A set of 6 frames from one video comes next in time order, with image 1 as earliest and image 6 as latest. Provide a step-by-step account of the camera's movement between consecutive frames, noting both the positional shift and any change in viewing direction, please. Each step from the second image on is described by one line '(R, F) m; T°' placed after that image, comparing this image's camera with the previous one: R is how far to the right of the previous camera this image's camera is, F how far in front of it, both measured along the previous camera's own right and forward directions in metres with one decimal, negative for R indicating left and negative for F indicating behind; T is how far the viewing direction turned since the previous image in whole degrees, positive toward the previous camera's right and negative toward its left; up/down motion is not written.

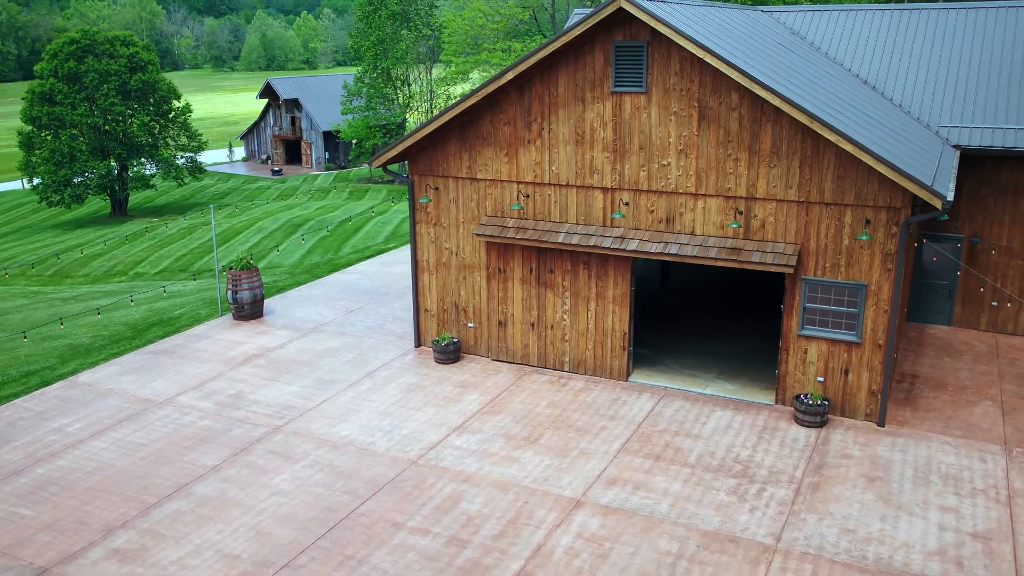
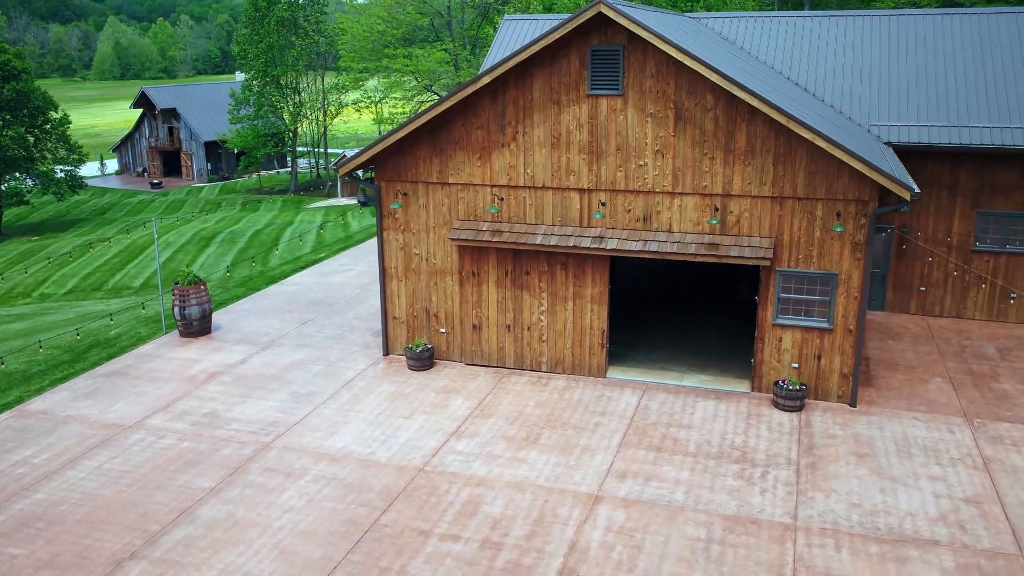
(-1.7, +0.1) m; +8°
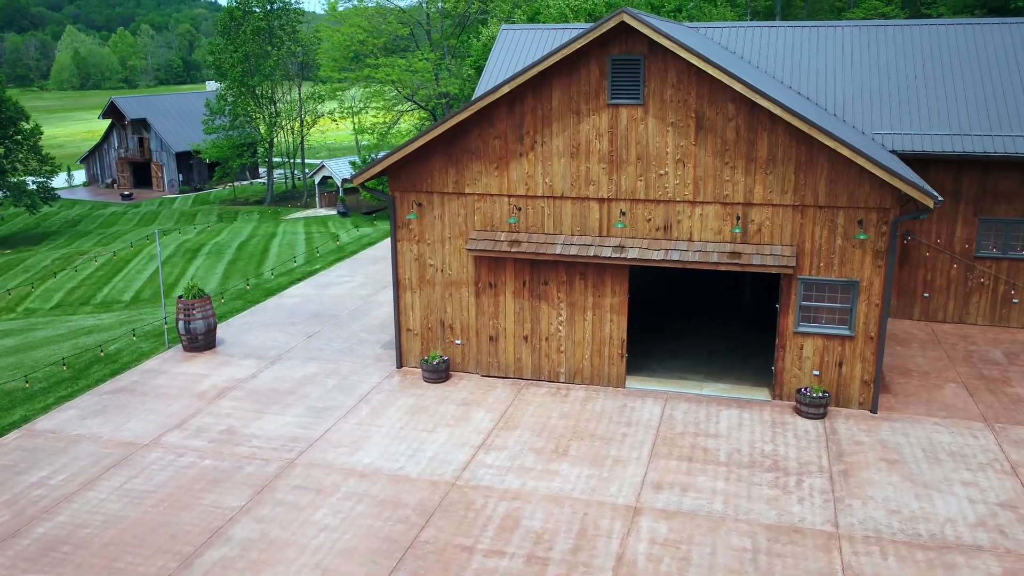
(-0.9, +0.1) m; +2°
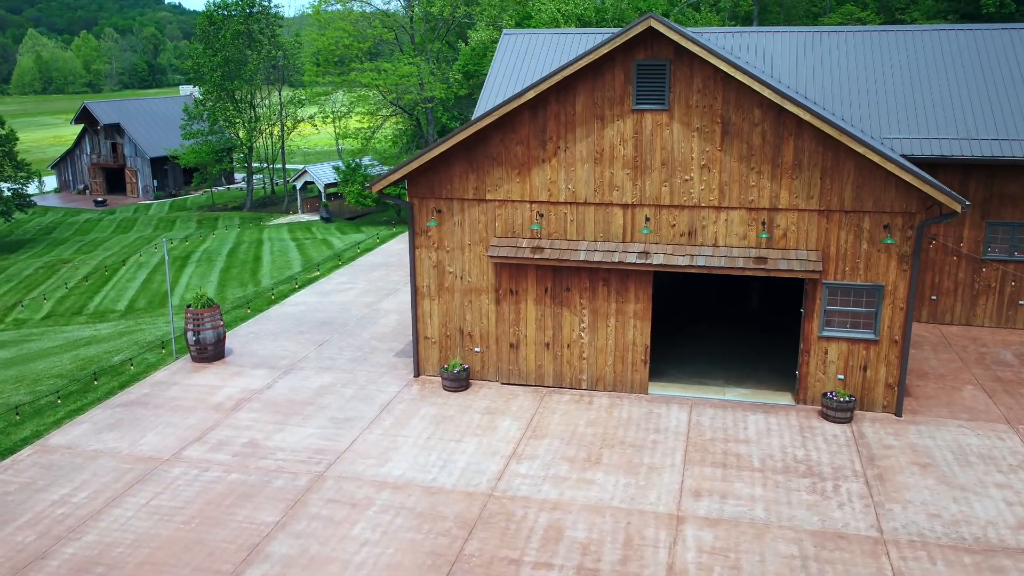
(-0.9, +0.1) m; +2°
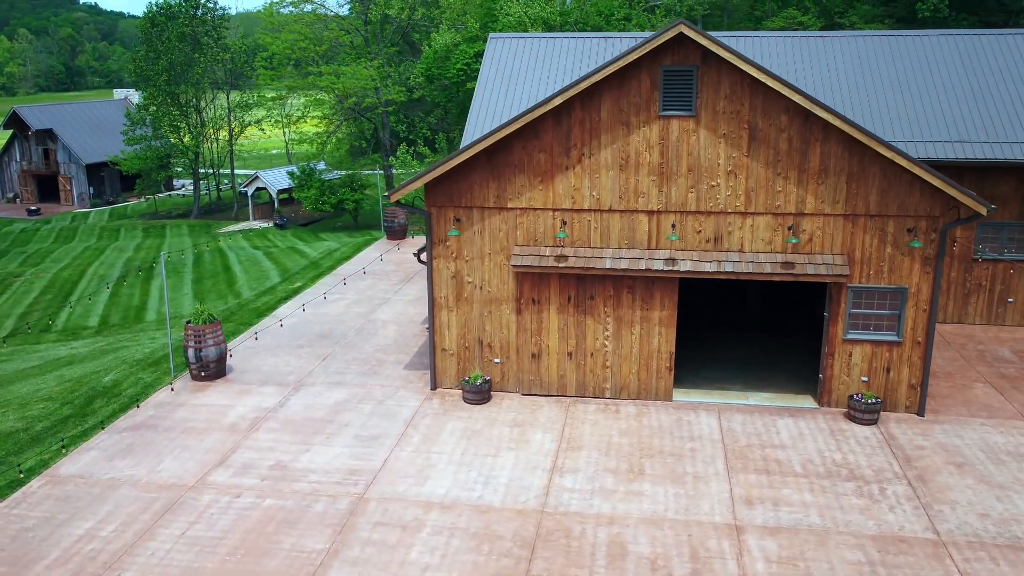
(-1.4, +0.3) m; +4°
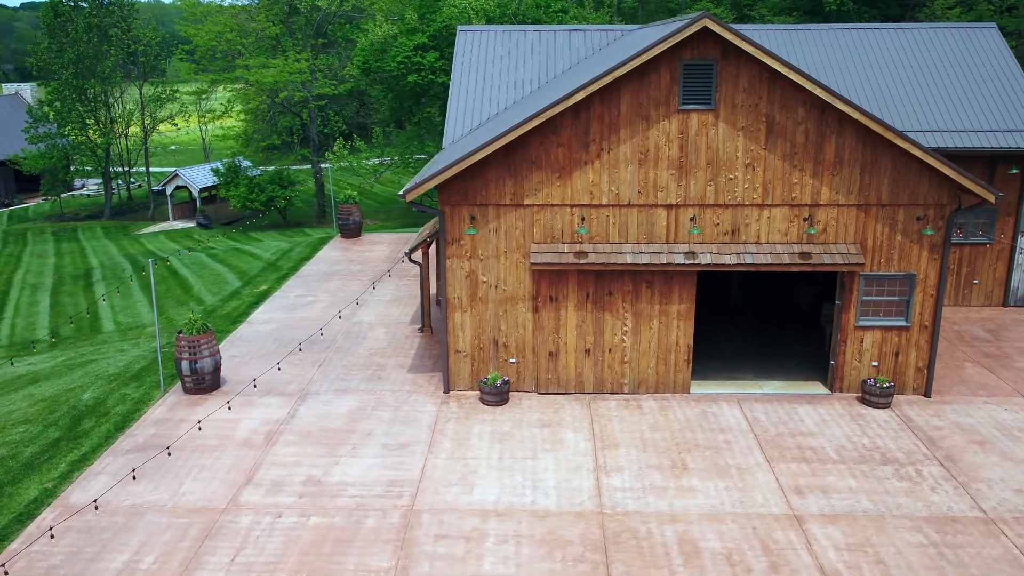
(-1.9, +0.4) m; +7°
